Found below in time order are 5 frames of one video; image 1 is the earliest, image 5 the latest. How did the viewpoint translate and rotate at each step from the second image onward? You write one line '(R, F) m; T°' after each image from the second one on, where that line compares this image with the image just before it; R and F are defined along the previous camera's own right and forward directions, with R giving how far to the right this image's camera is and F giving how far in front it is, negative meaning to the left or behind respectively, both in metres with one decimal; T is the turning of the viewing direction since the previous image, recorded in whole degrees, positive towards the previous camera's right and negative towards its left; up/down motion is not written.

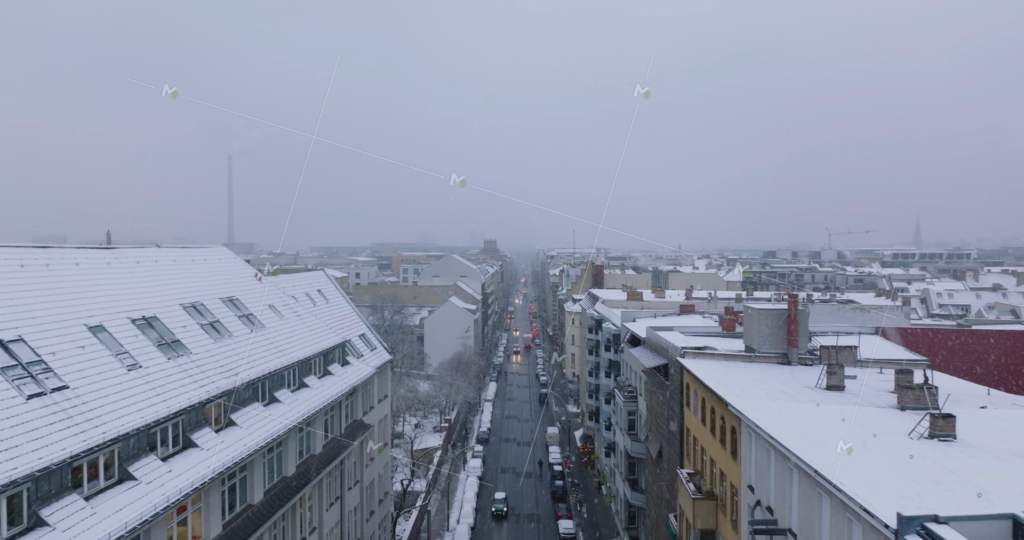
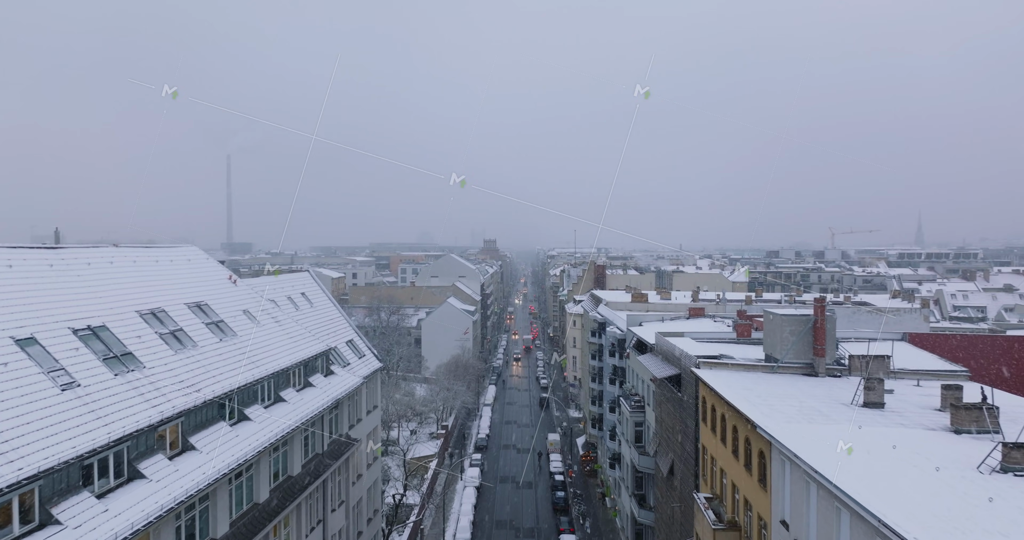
(0.0, +1.6) m; 0°
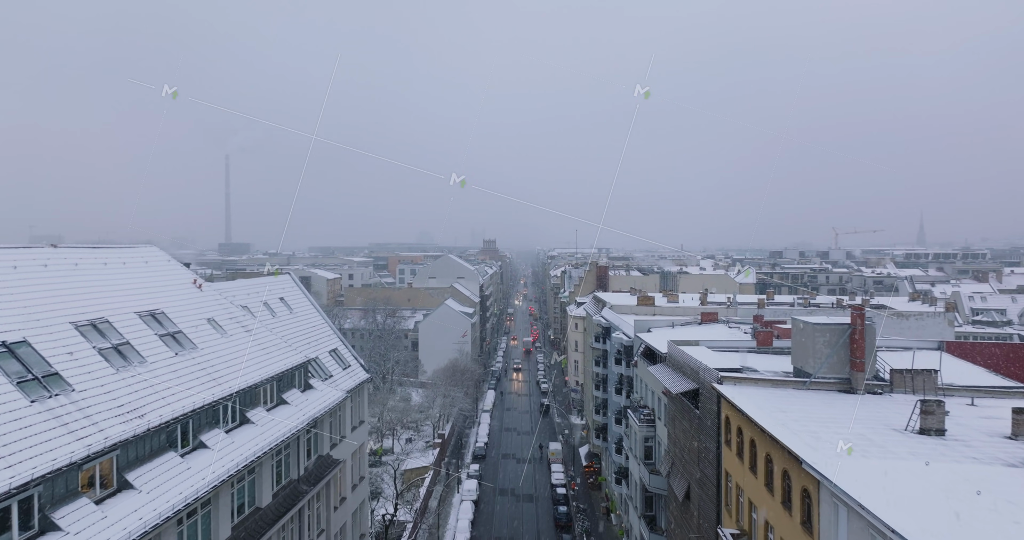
(0.0, +1.8) m; 0°
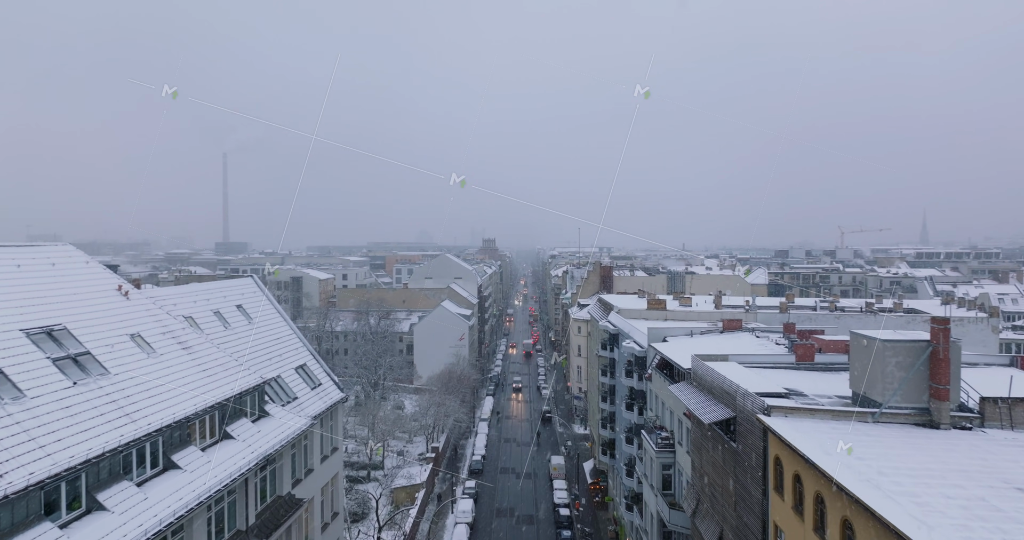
(+0.1, +2.8) m; 0°
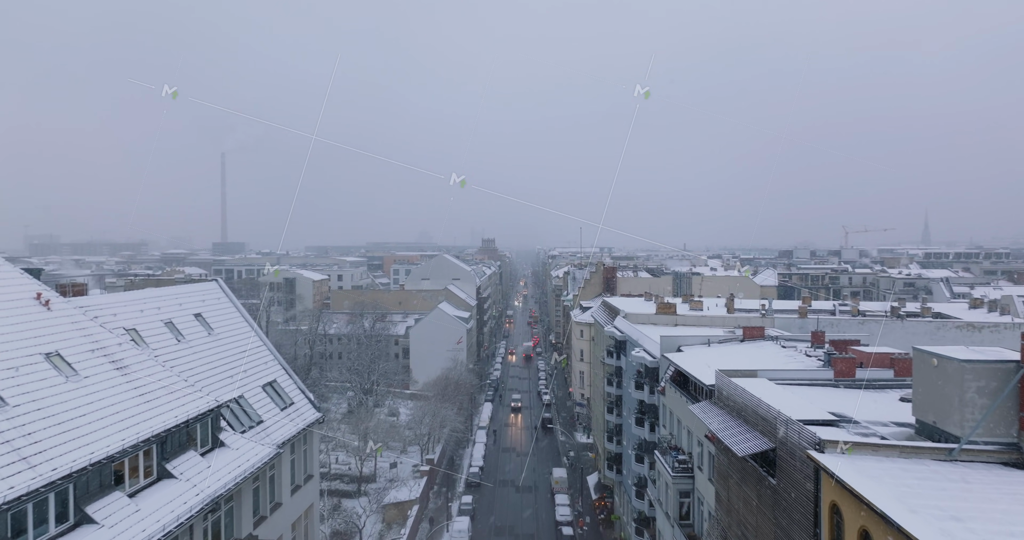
(0.0, +2.0) m; 0°
